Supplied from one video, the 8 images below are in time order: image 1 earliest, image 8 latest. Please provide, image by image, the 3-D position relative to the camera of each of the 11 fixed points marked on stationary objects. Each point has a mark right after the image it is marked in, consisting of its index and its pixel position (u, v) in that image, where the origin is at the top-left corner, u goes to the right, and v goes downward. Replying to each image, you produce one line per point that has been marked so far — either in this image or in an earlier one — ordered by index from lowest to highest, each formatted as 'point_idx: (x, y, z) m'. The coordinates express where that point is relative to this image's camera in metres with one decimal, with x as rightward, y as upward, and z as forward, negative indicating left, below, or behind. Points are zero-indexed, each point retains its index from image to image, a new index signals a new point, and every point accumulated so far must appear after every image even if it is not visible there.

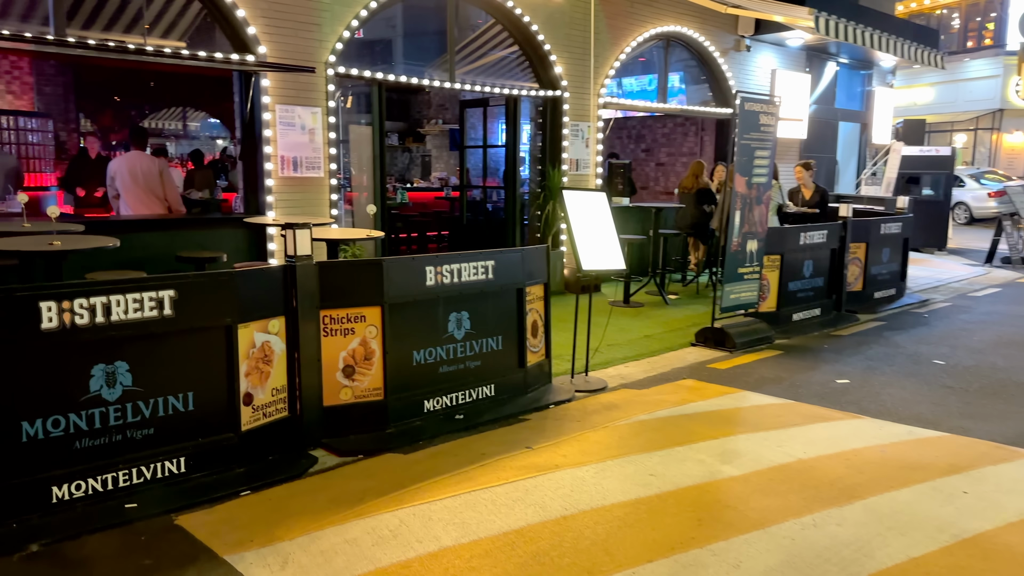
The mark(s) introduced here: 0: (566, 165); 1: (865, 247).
0: (+0.7, +1.6, +10.2) m
1: (+4.5, +0.5, +9.8) m
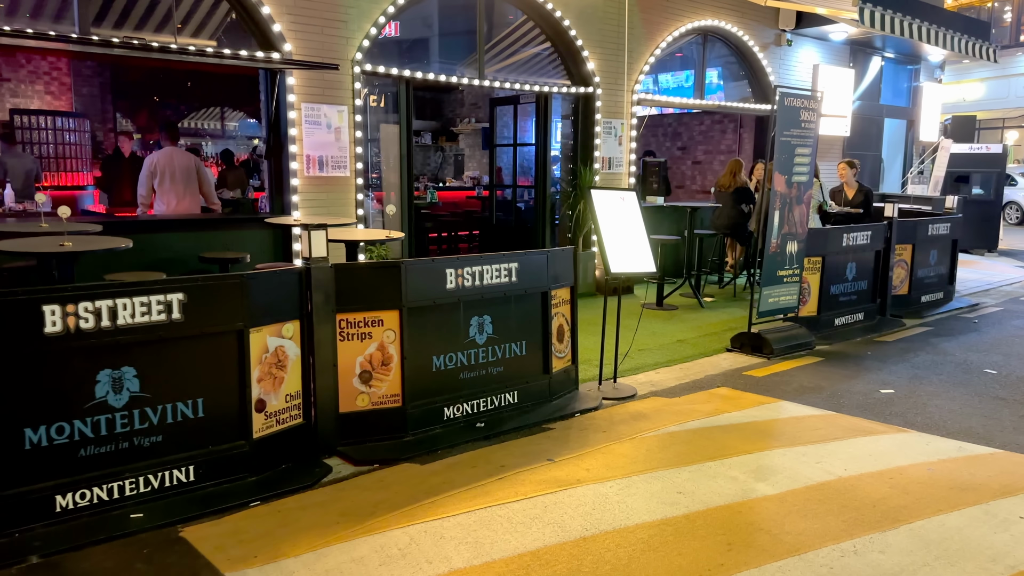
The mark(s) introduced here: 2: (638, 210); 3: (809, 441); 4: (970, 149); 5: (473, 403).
0: (+1.1, +1.6, +10.0) m
1: (+4.8, +0.5, +9.4) m
2: (+1.0, +0.6, +5.9) m
3: (+1.8, -0.9, +4.7) m
4: (+9.2, +2.8, +15.4) m
5: (-0.3, -0.8, +5.1) m
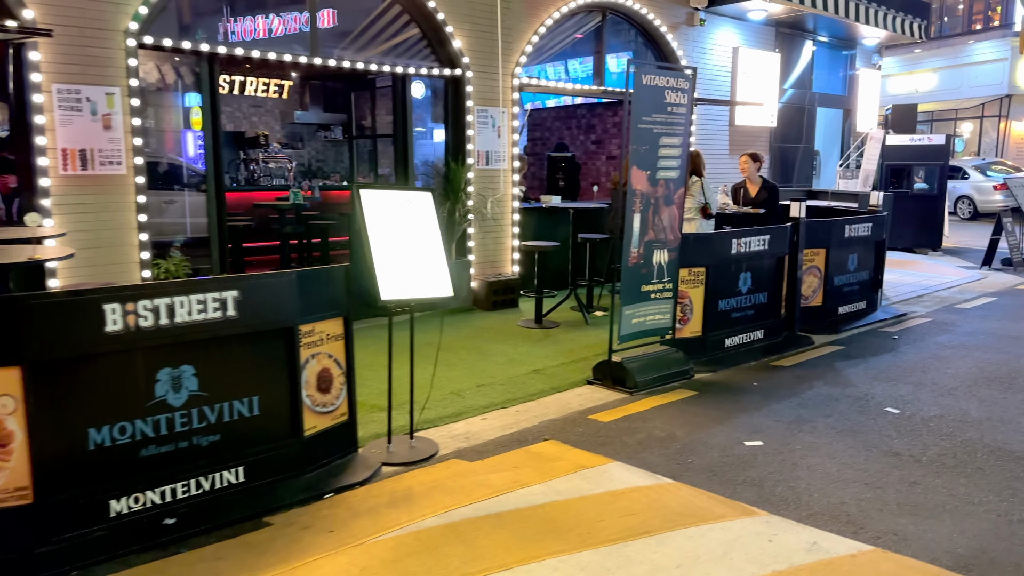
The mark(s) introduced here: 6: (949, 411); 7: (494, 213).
0: (-0.4, +1.5, +8.6) m
1: (+3.3, +0.4, +8.1) m
2: (-0.5, +0.4, +4.5) m
3: (+0.4, -1.1, +3.3) m
4: (+7.4, +2.7, +14.3) m
5: (-1.7, -0.9, +3.7) m
6: (+2.9, -0.8, +5.2) m
7: (-0.2, +0.9, +8.9) m
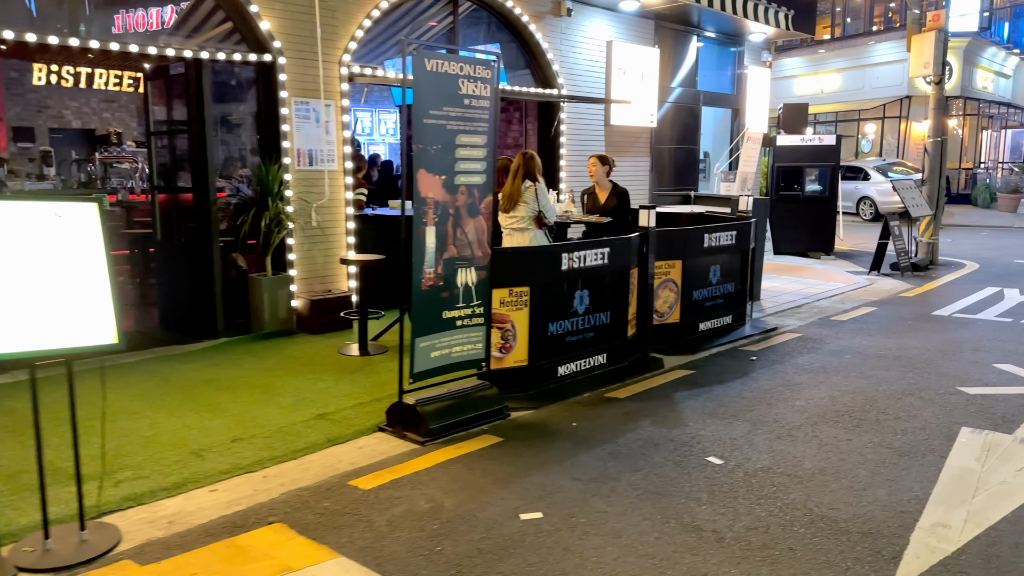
0: (-2.2, +1.3, +7.5) m
1: (+1.6, +0.2, +7.3) m
2: (-1.8, +0.2, +3.4) m
3: (-0.9, -1.3, +2.3) m
4: (+5.2, +2.6, +13.8) m
5: (-2.9, -1.2, +2.5) m
6: (+1.5, -1.0, +4.4) m
7: (-1.9, +0.7, +7.8) m
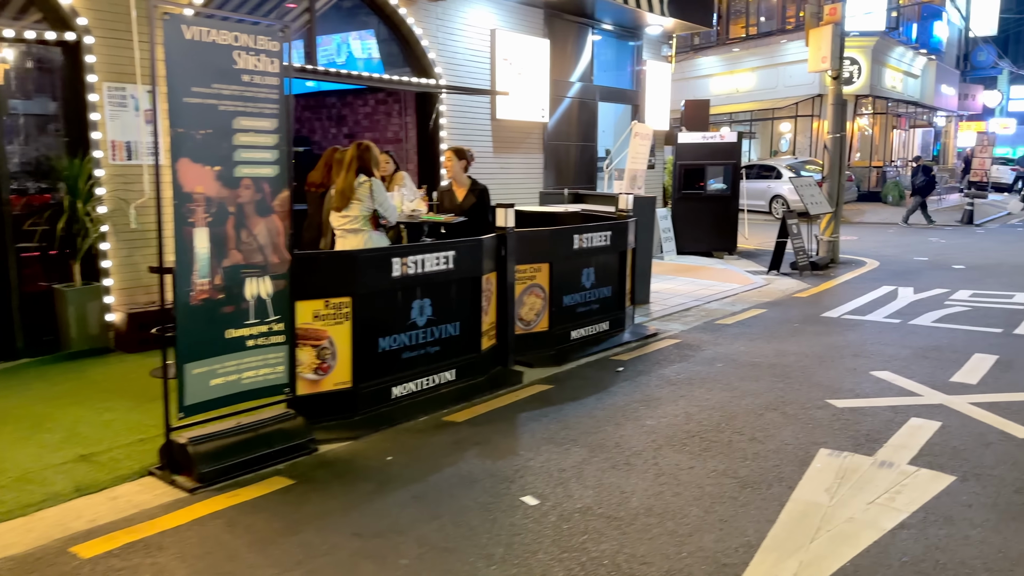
0: (-3.5, +1.2, +6.6) m
1: (+0.3, +0.2, +6.7) m
2: (-2.9, +0.1, +2.6) m
3: (-1.8, -1.4, +1.5) m
4: (+3.3, +2.6, +13.4) m
5: (-3.9, -1.3, +1.5) m
6: (+0.4, -1.0, +3.7) m
7: (-3.3, +0.6, +6.9) m
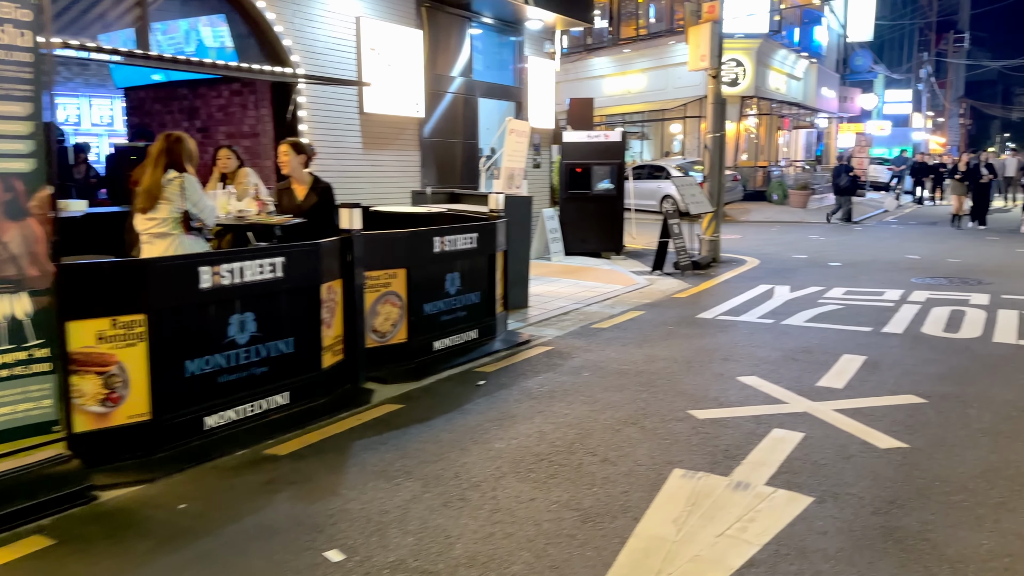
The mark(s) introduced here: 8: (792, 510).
0: (-4.7, +1.0, +5.6) m
1: (-0.9, +0.1, +6.1) m
2: (-3.5, 0.0, +1.7) m
3: (-2.3, -1.4, +0.7) m
4: (+1.3, +2.6, +13.1) m
5: (-4.4, -1.4, +0.5) m
6: (-0.4, -1.1, +3.2) m
7: (-4.5, +0.4, +5.9) m
8: (+1.2, -1.0, +3.4) m
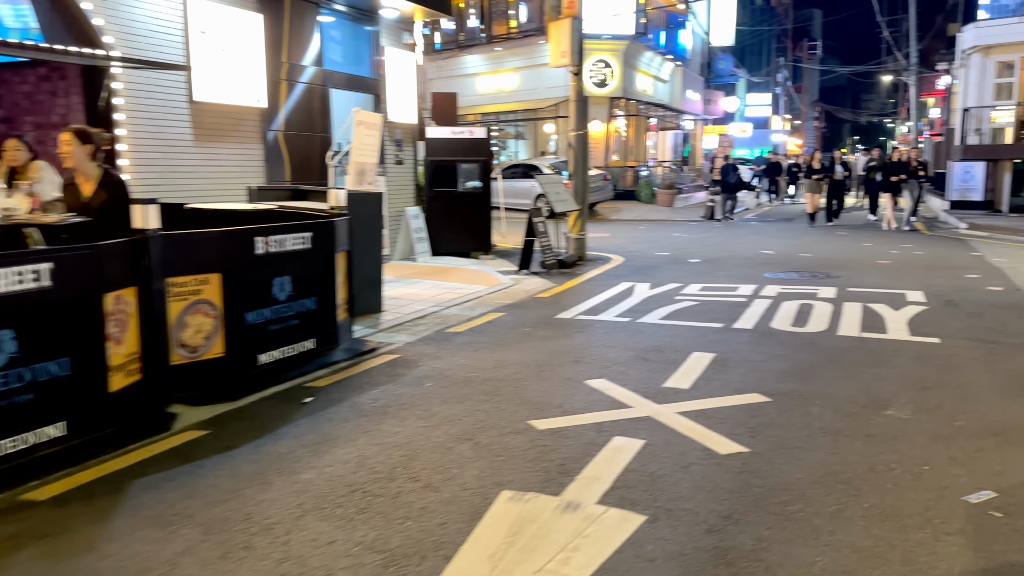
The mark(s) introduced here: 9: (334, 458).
0: (-5.8, +0.9, +4.4) m
1: (-2.1, +0.1, +5.5) m
2: (-4.0, -0.1, +0.7) m
3: (-2.6, -1.5, -0.1) m
4: (-1.0, +2.6, +12.7) m
5: (-4.7, -1.5, -0.6) m
6: (-1.1, -1.1, +2.7) m
7: (-5.6, +0.3, +4.8) m
8: (+0.4, -1.0, +3.0) m
9: (-0.9, -0.9, +3.9) m
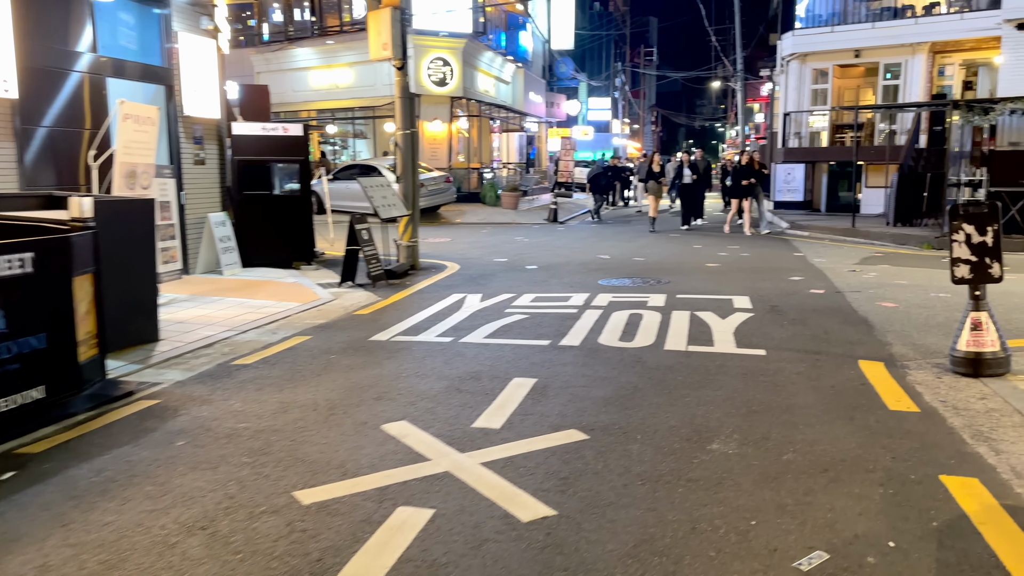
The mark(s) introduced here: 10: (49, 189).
0: (-6.8, +0.6, +2.5) m
1: (-3.3, -0.2, +4.2) m
2: (-4.4, -0.3, -0.9) m
3: (-2.8, -1.7, -1.3) m
4: (-3.7, +2.4, +11.5) m
5: (-4.7, -1.8, -2.2) m
6: (-1.8, -1.3, +1.6) m
7: (-6.7, 0.0, +2.9) m
8: (-0.4, -1.1, +2.3) m
9: (-1.8, -1.1, +2.9) m
10: (-5.1, +1.1, +8.4) m
